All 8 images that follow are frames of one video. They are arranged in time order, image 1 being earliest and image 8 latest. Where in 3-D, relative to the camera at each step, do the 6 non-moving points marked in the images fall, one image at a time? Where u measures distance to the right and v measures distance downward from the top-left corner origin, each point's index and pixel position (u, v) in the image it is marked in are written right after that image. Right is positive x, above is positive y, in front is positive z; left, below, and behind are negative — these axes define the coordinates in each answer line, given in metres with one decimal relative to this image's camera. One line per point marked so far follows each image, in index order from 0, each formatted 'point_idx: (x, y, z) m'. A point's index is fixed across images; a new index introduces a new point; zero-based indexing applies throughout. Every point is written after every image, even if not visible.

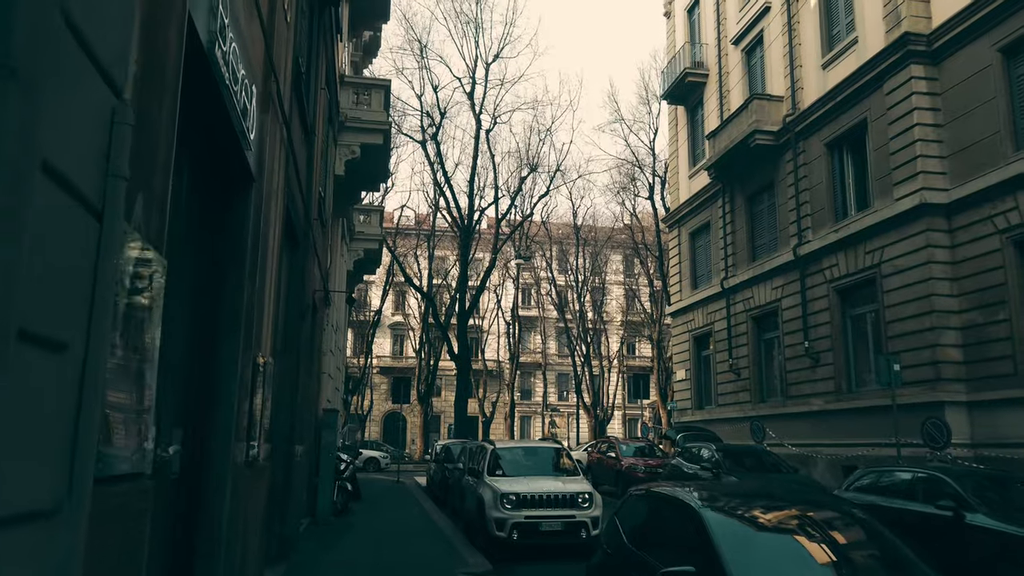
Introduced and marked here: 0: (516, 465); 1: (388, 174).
0: (0.0, -3.0, +13.3) m
1: (-3.0, +2.7, +18.7) m
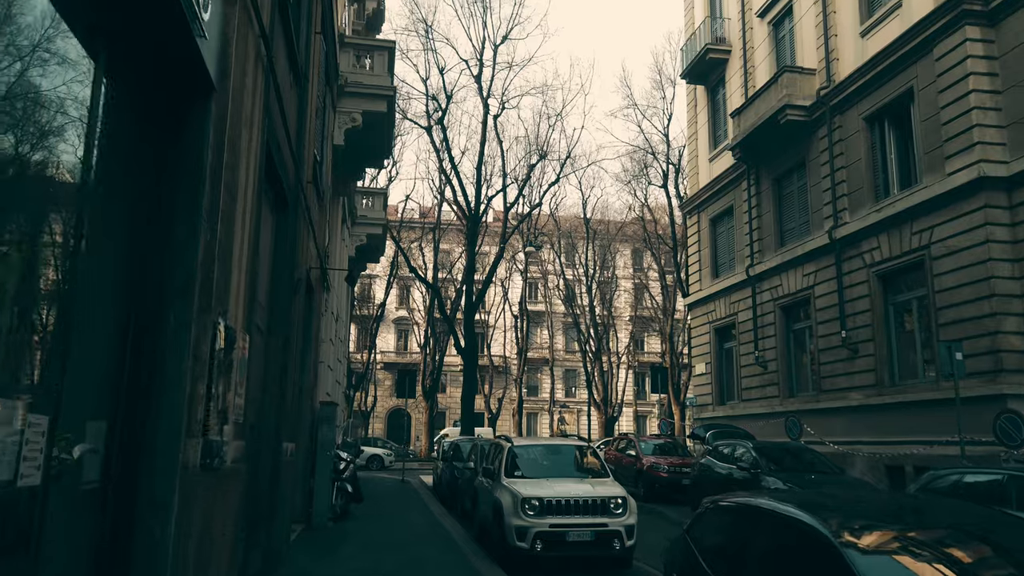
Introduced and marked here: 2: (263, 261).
0: (+0.3, -2.6, +11.8) m
1: (-2.6, +3.0, +17.2) m
2: (-2.5, +0.2, +7.7) m
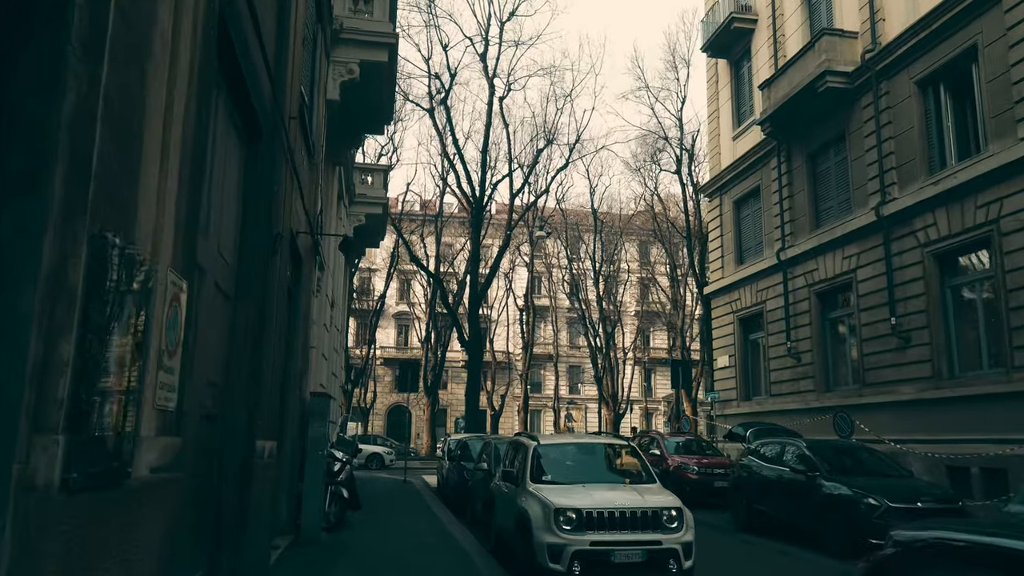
0: (+0.6, -2.3, +9.9) m
1: (-2.3, +3.4, +15.3) m
2: (-2.1, +0.6, +5.8) m
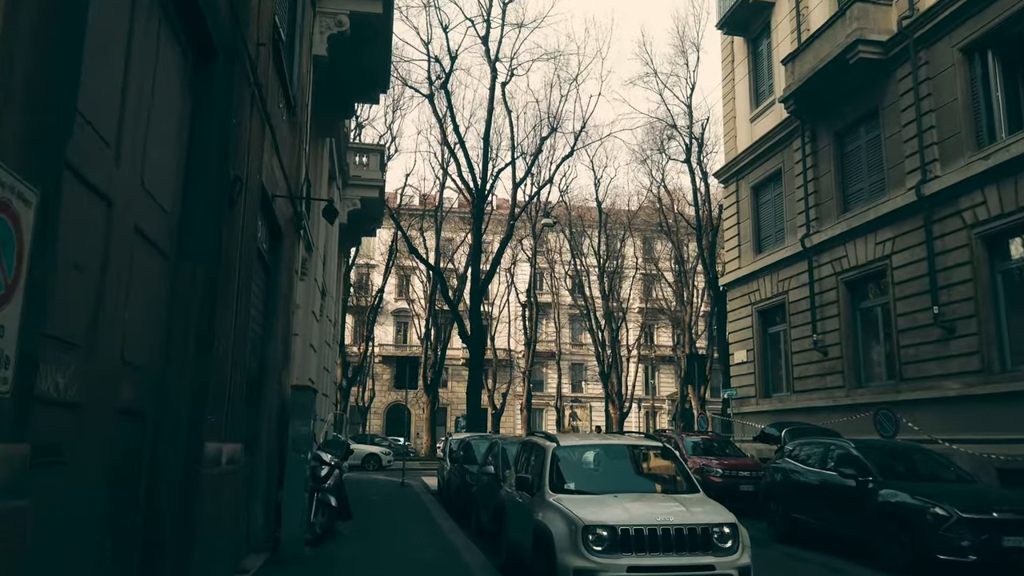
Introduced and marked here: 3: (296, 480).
0: (+0.8, -2.0, +8.4) m
1: (-2.2, +3.7, +13.8) m
2: (-2.0, +0.9, +4.3) m
3: (-2.5, -2.3, +9.3) m
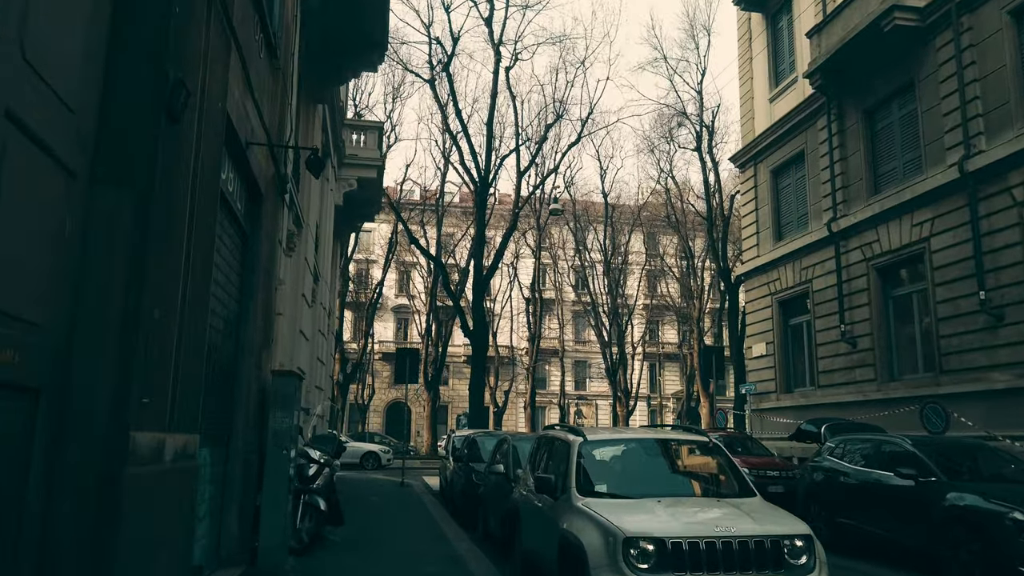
0: (+1.0, -1.7, +7.1) m
1: (-2.0, +4.0, +12.5) m
2: (-1.8, +1.2, +3.0) m
3: (-2.4, -2.0, +8.0) m
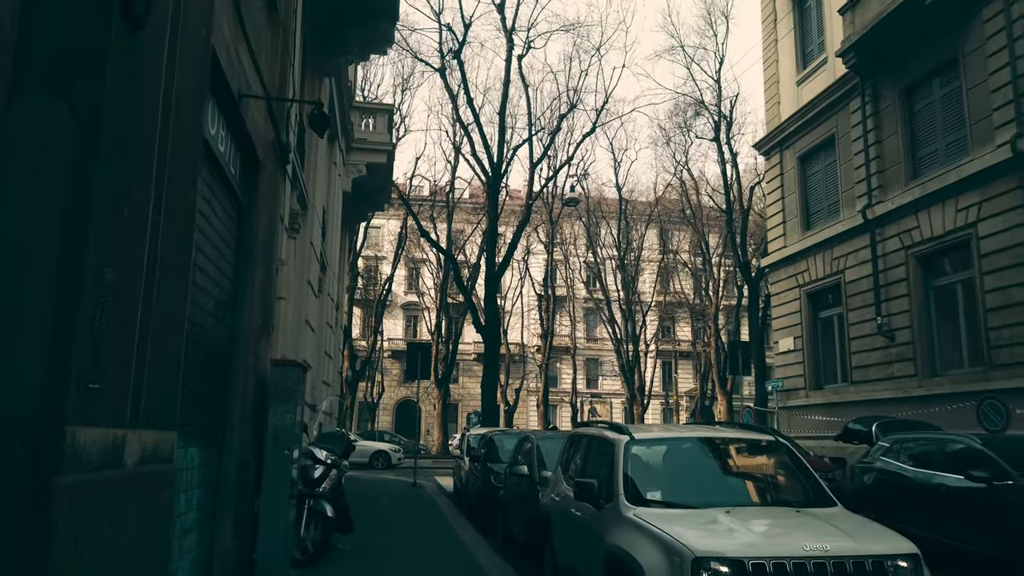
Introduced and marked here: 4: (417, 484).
0: (+1.2, -1.5, +6.1) m
1: (-1.7, +4.2, +11.5) m
2: (-1.6, +1.4, +2.1) m
3: (-2.1, -1.8, +7.1) m
4: (-2.3, -4.8, +19.1) m
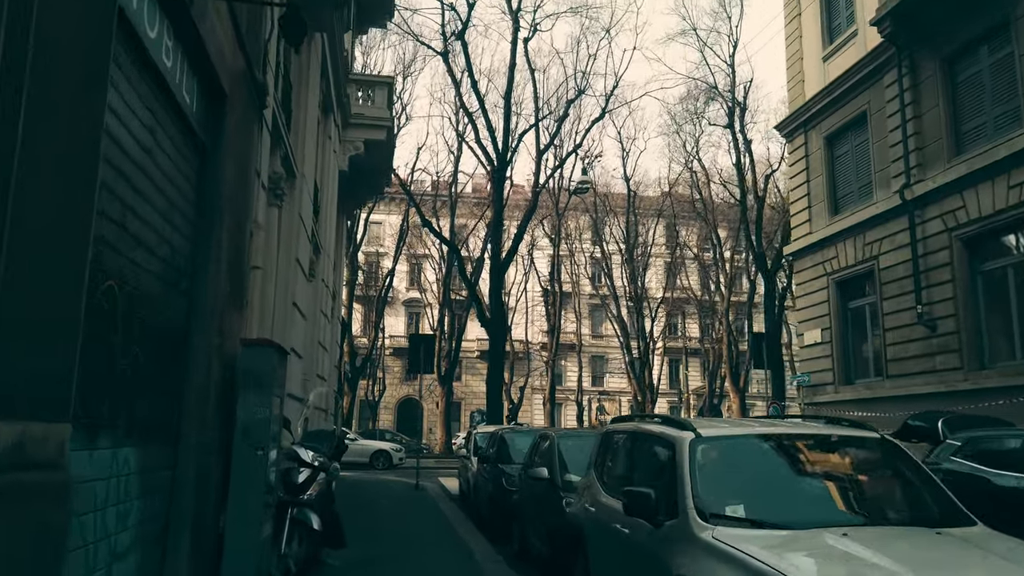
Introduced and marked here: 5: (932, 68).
0: (+1.4, -1.2, +4.8) m
1: (-1.5, +4.5, +10.2) m
2: (-1.4, +1.7, +0.7) m
3: (-1.9, -1.5, +5.7) m
4: (-2.1, -4.5, +17.8) m
5: (+9.1, +4.8, +17.0) m
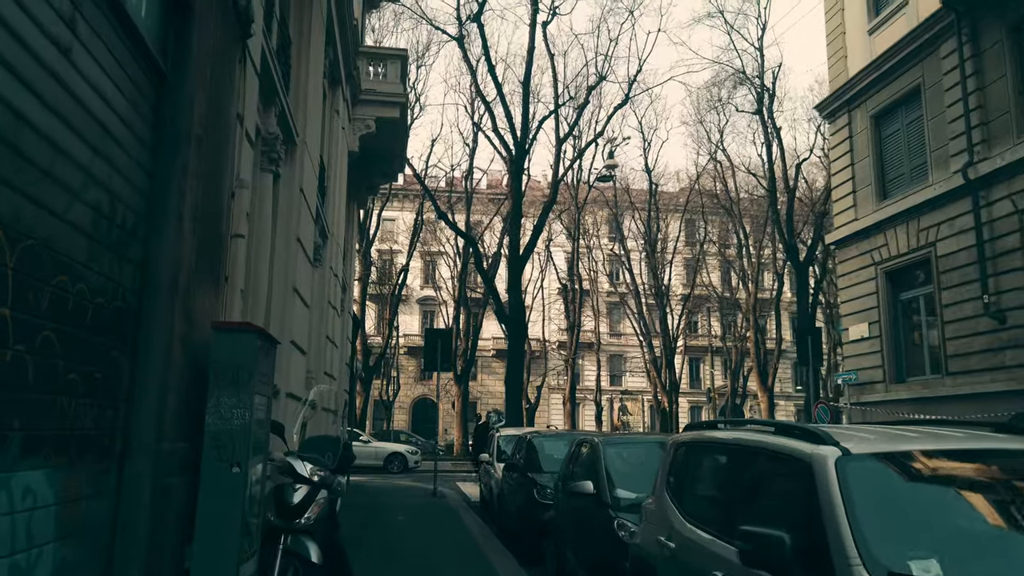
0: (+1.7, -1.0, +3.4) m
1: (-1.1, +4.7, +8.8) m
2: (-1.2, +1.9, -0.6) m
3: (-1.6, -1.3, +4.4) m
4: (-1.6, -4.3, +16.4) m
5: (+9.5, +5.0, +15.5) m
